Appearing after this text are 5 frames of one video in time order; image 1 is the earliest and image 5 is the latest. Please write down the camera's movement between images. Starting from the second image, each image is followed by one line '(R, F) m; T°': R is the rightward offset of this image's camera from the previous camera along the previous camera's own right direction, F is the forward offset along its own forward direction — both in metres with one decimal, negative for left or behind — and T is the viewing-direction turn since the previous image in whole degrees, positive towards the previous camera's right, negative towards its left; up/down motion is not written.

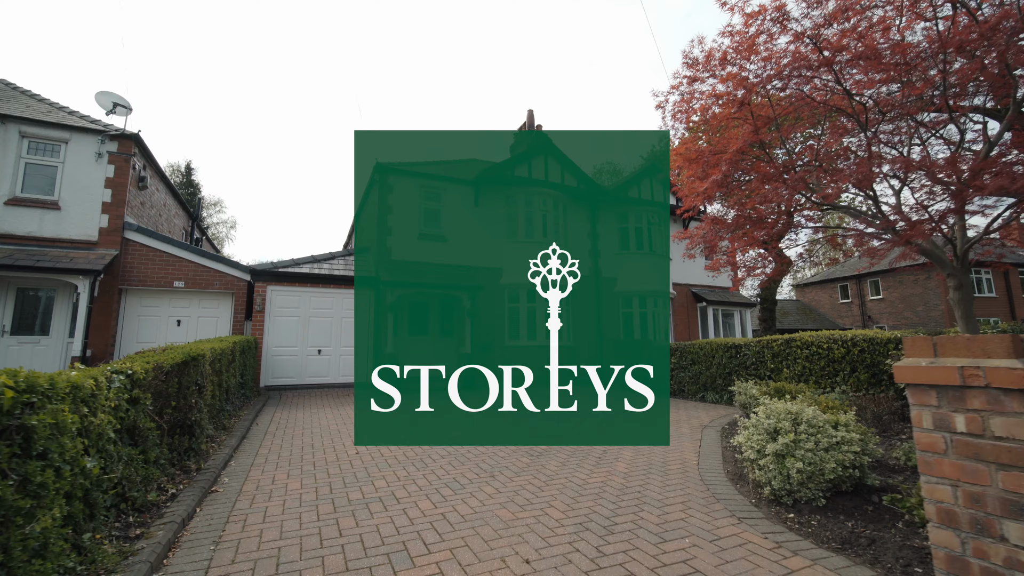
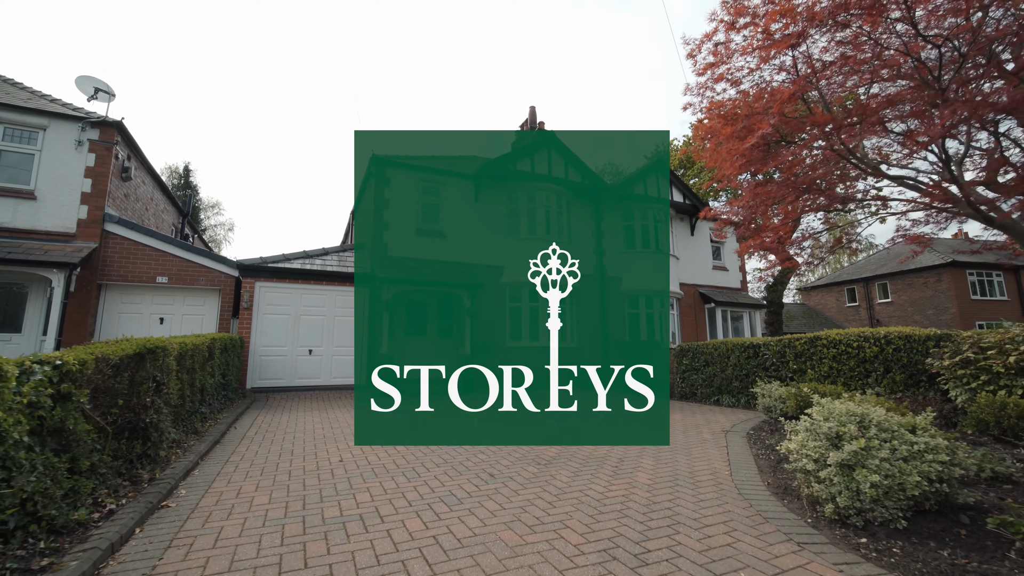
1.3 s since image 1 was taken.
(-0.1, +0.6) m; 0°
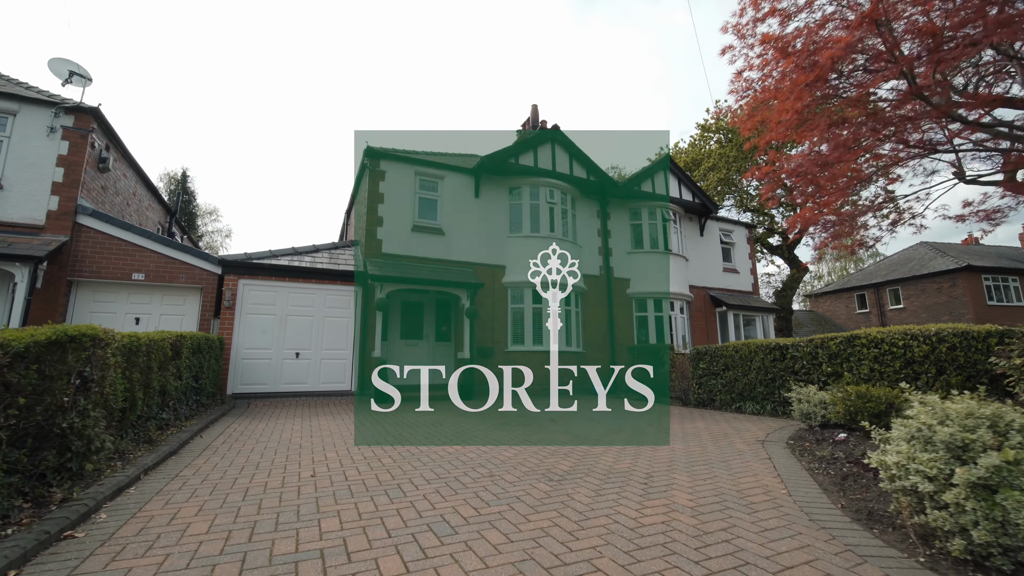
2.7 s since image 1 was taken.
(-0.1, +0.8) m; 0°
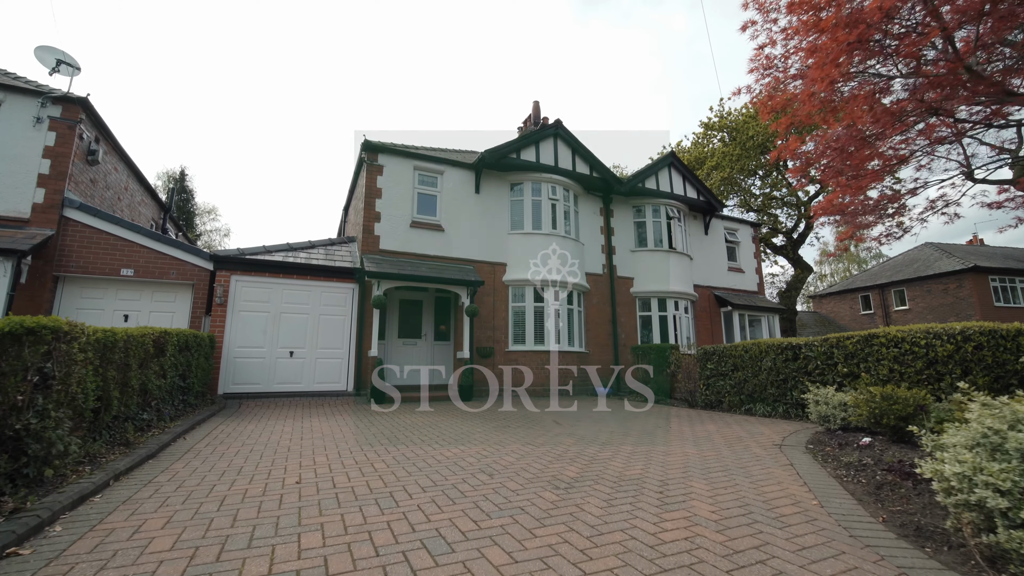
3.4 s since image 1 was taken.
(0.0, +0.3) m; 0°
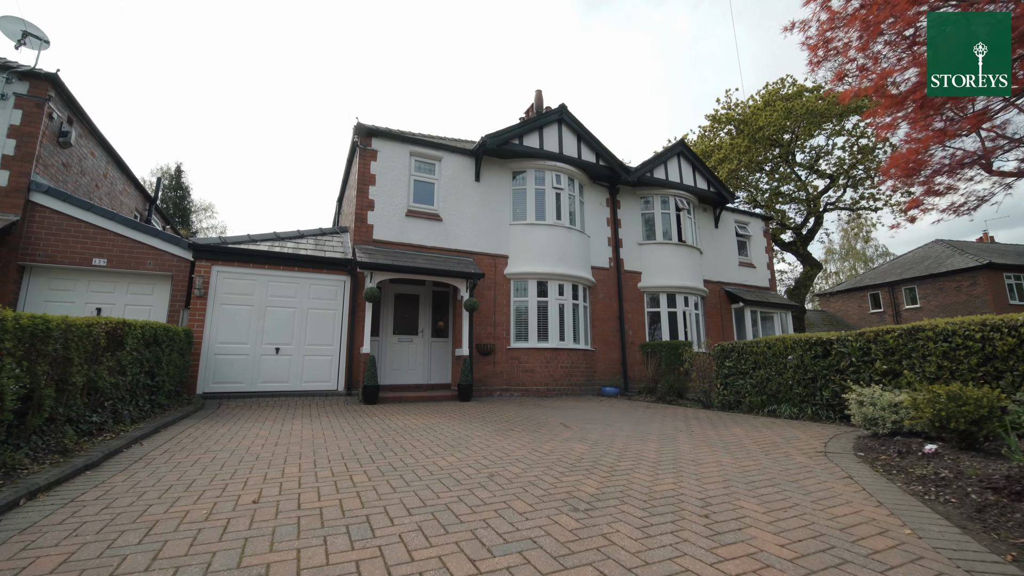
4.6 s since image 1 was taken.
(-0.1, +0.7) m; 0°
